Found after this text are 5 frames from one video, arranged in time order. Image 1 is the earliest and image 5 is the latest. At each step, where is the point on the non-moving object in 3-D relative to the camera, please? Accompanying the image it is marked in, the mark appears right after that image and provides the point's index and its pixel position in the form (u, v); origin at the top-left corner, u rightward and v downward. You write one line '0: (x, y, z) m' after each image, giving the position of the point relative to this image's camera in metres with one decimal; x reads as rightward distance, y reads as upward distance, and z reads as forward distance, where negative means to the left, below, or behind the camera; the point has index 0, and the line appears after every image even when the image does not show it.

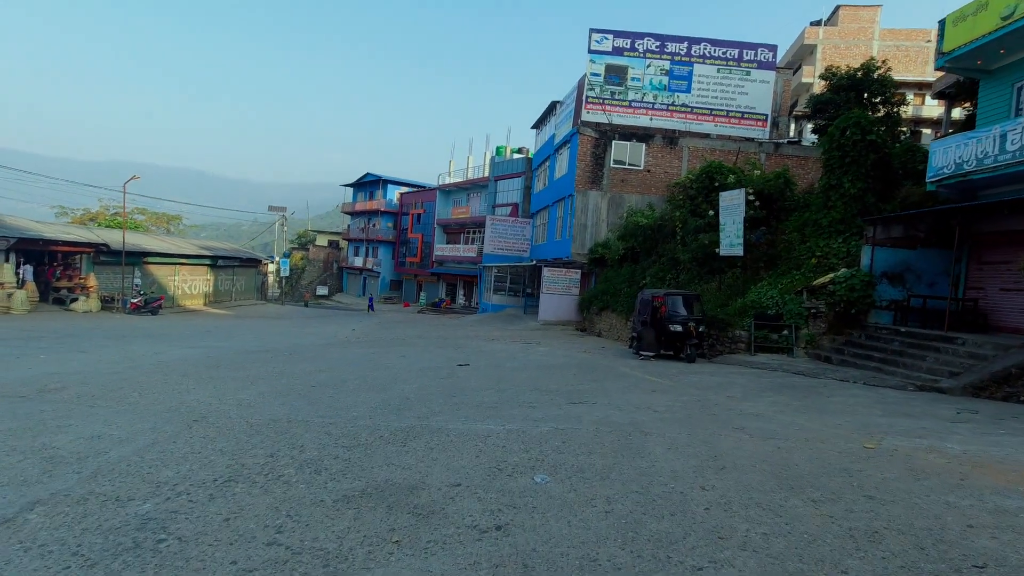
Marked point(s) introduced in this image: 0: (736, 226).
0: (+7.1, +1.9, +18.2) m
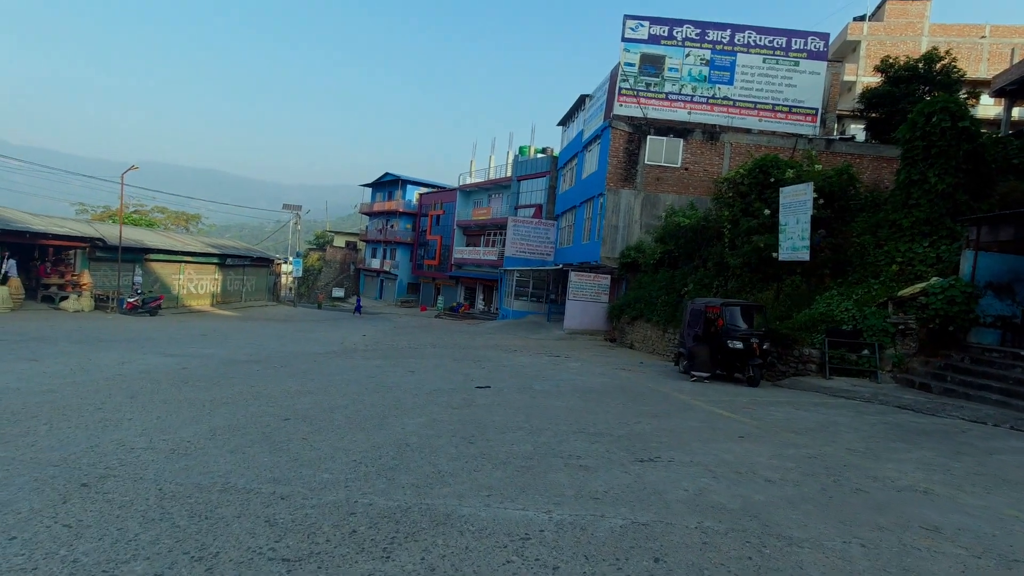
0: (+7.8, +1.7, +15.7) m
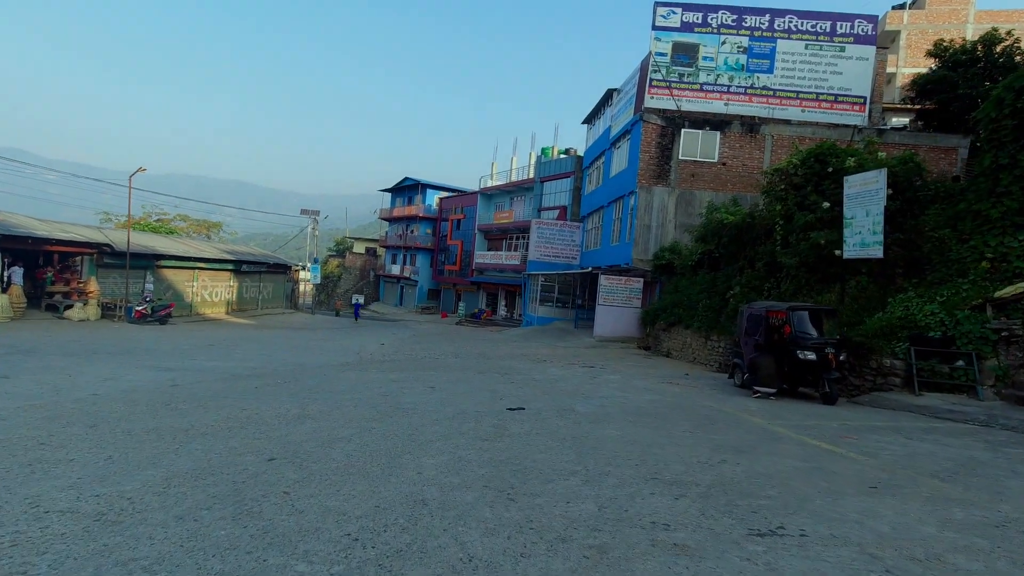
0: (+8.6, +1.6, +13.8) m
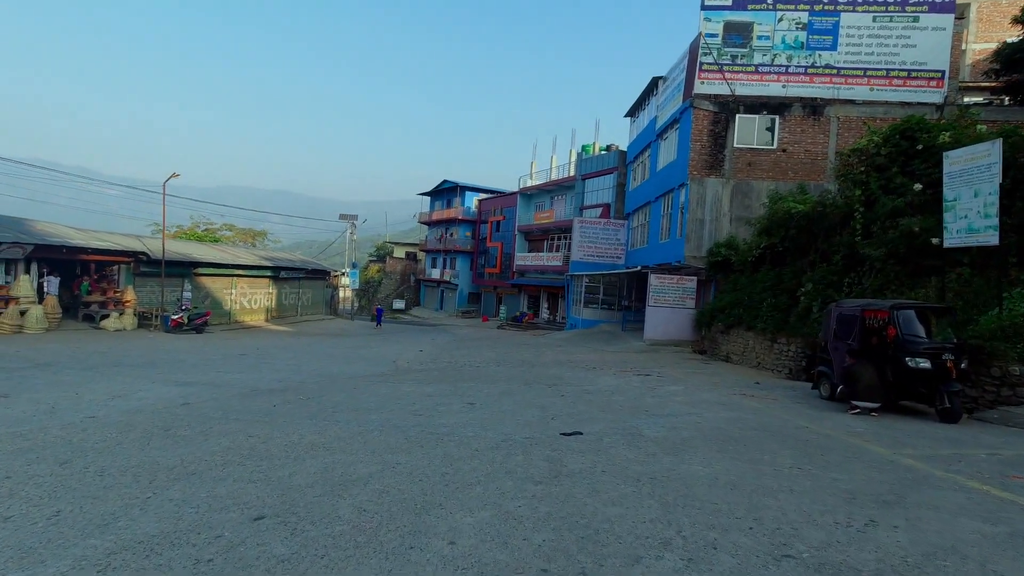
0: (+9.5, +1.8, +11.7) m
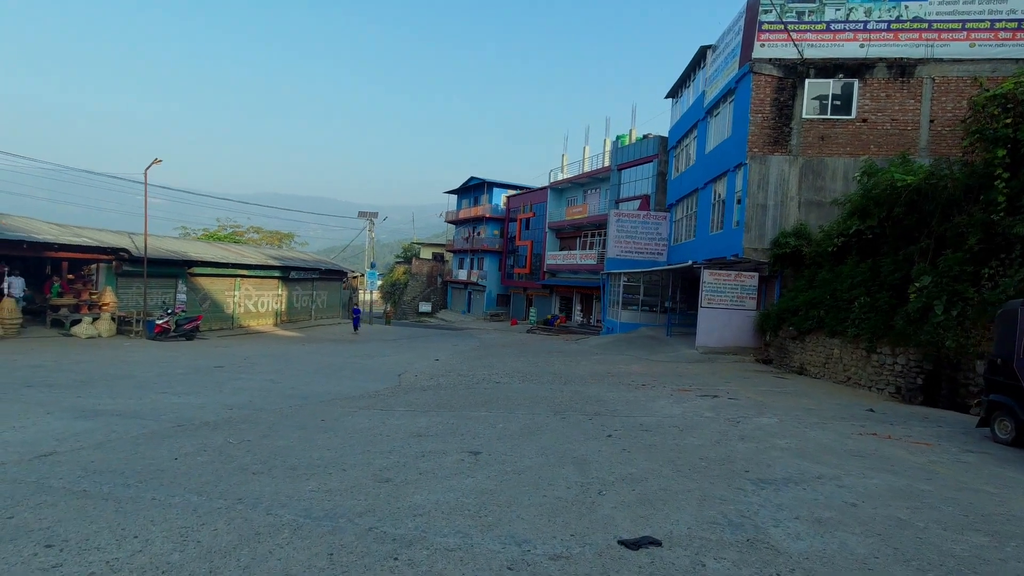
0: (+9.8, +1.9, +7.8) m
